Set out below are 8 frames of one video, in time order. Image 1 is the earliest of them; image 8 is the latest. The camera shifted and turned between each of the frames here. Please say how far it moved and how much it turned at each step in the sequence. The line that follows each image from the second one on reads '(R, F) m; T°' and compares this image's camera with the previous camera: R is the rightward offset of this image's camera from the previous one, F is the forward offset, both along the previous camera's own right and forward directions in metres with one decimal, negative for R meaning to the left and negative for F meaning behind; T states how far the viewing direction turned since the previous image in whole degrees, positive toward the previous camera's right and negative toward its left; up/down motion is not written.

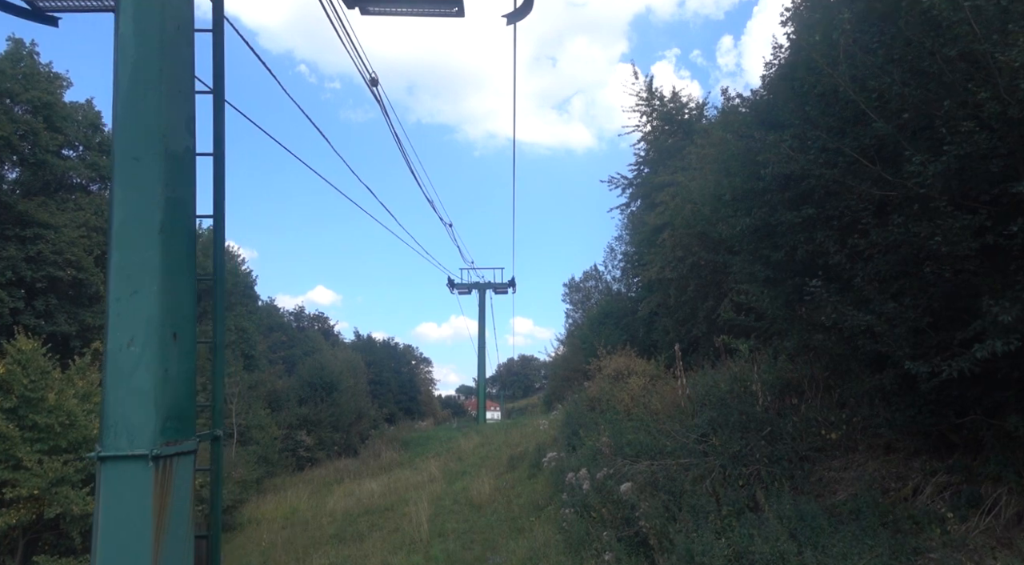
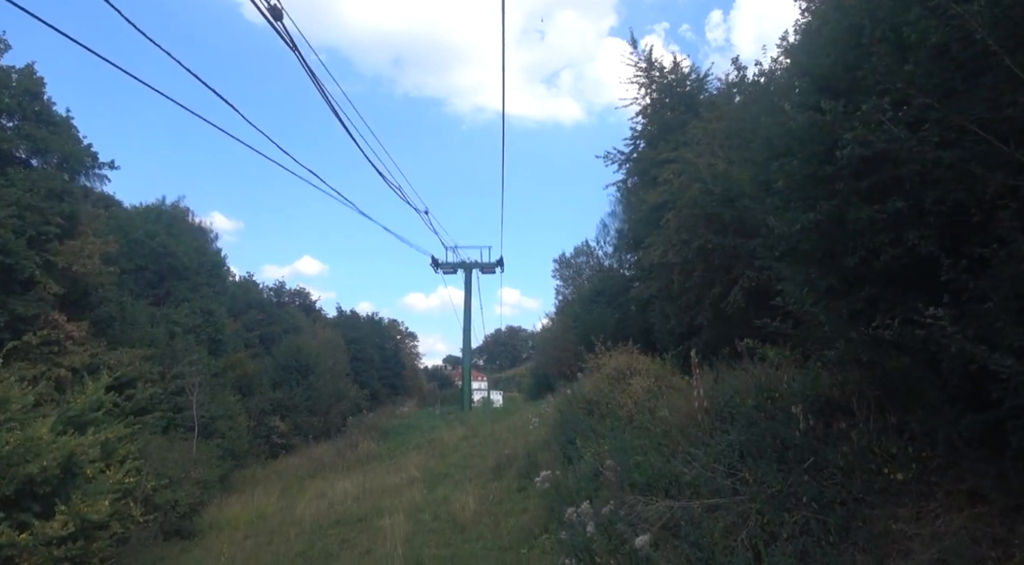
(0.0, +1.7) m; +1°
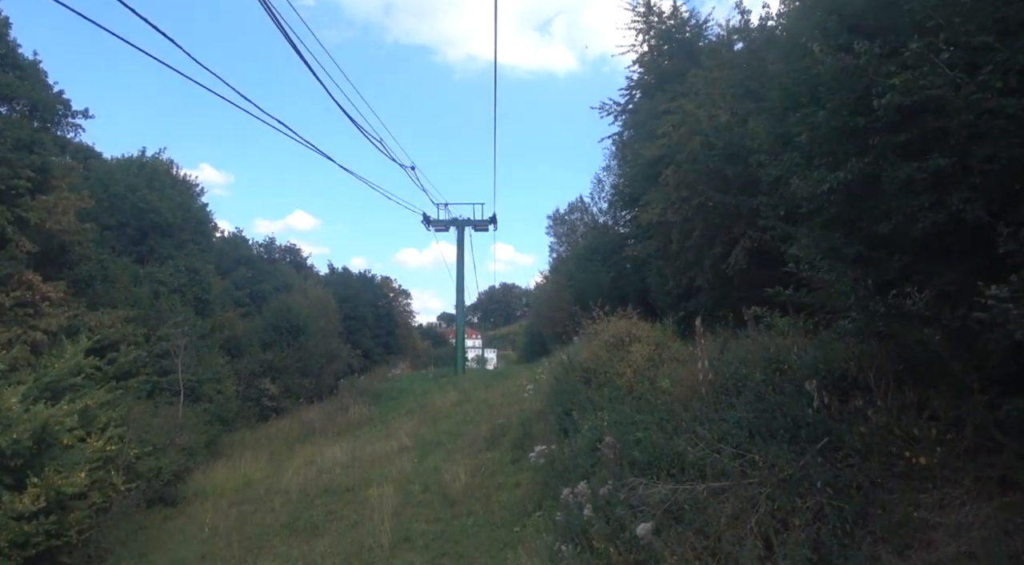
(0.0, +0.7) m; +1°
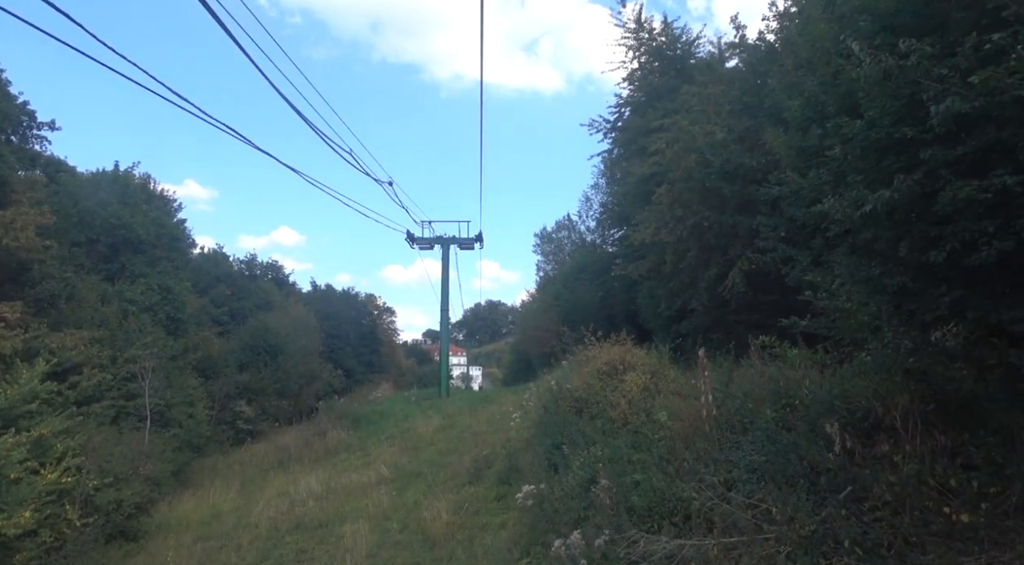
(0.0, +0.7) m; +1°
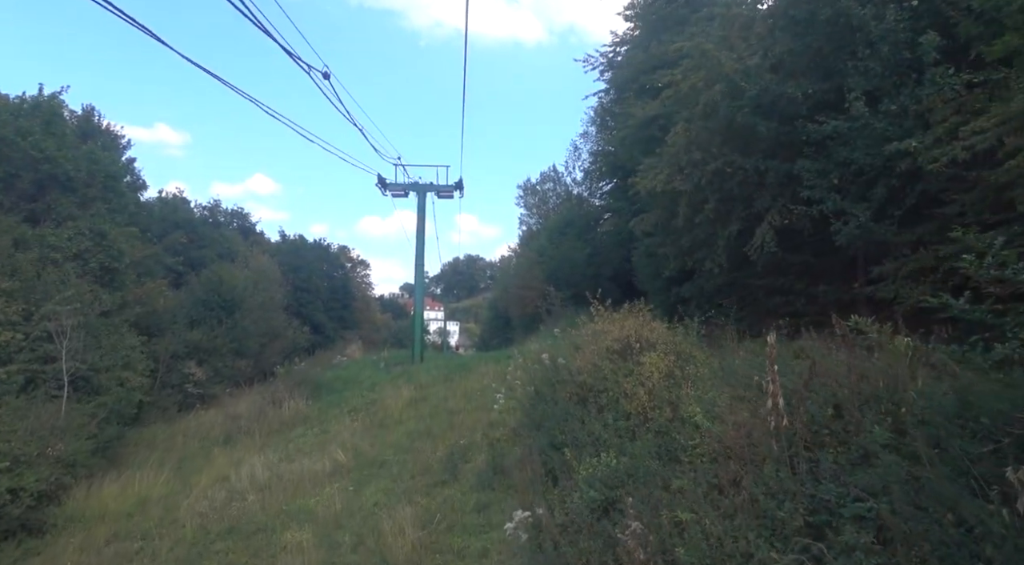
(-0.1, +2.5) m; +2°
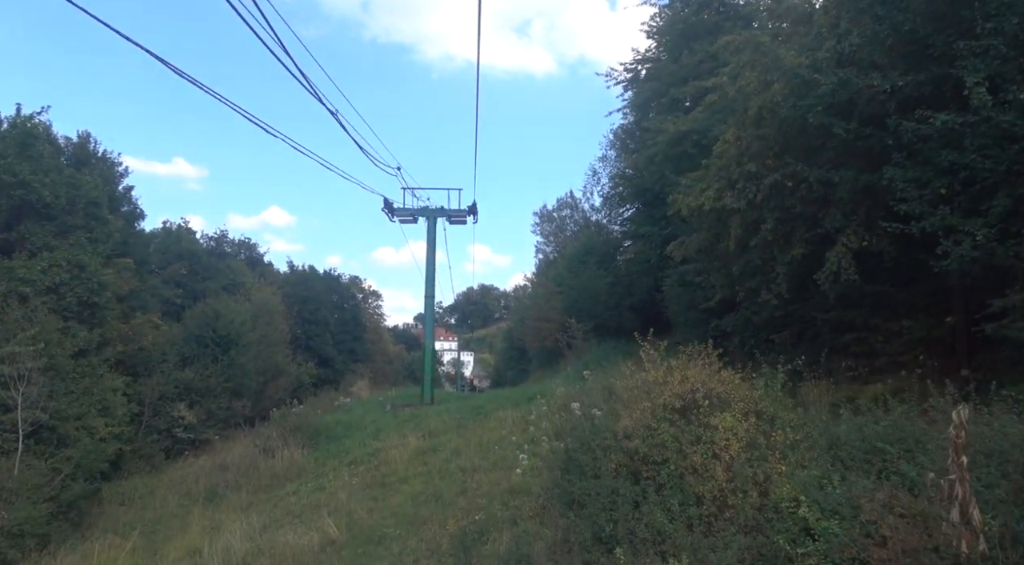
(-0.2, +1.9) m; -1°
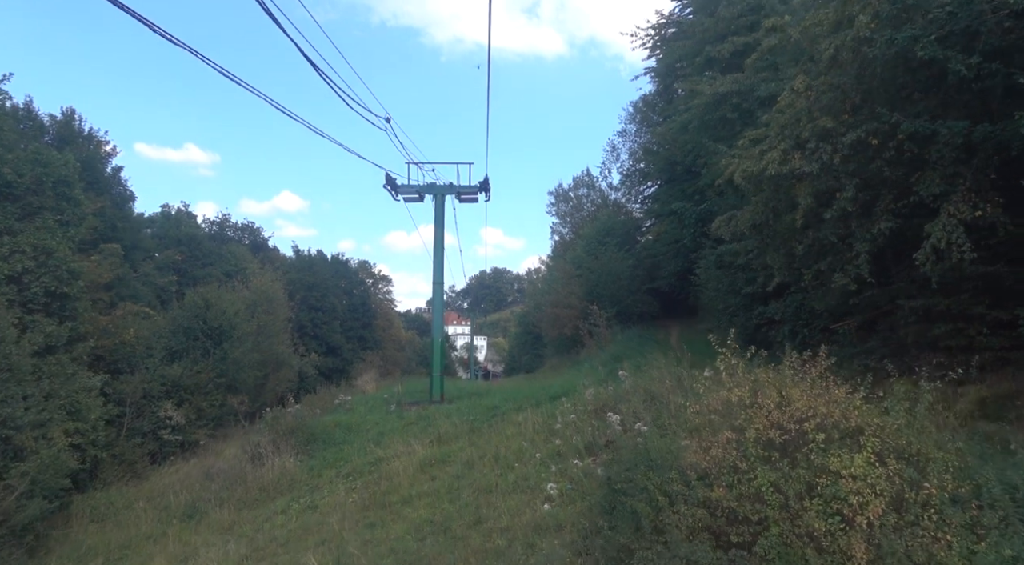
(-0.1, +2.0) m; -1°
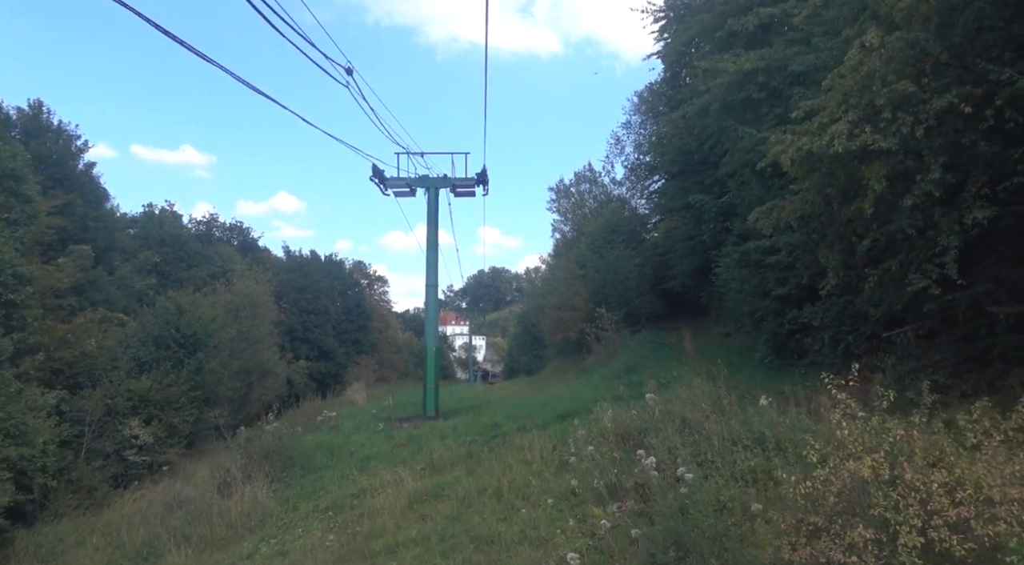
(-0.1, +1.8) m; 0°
